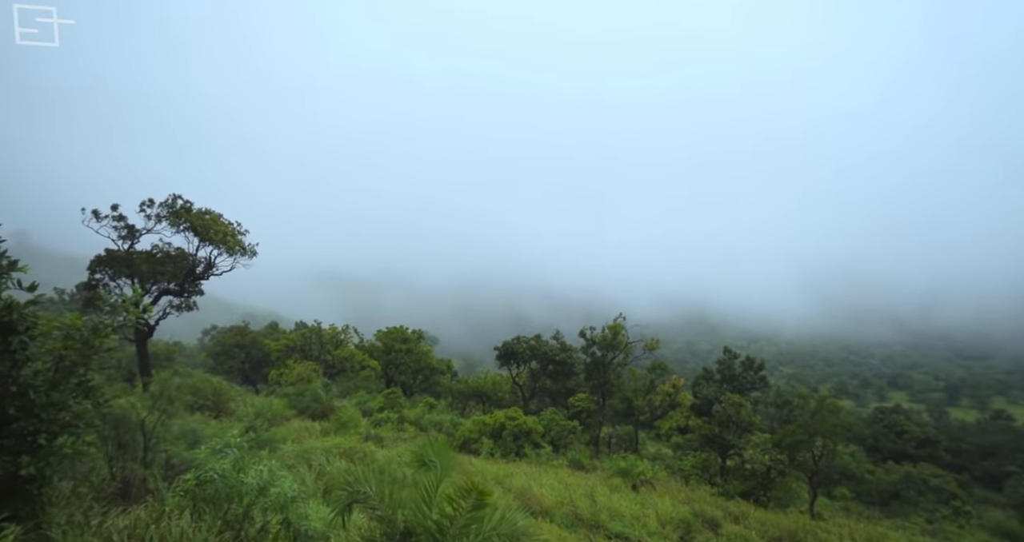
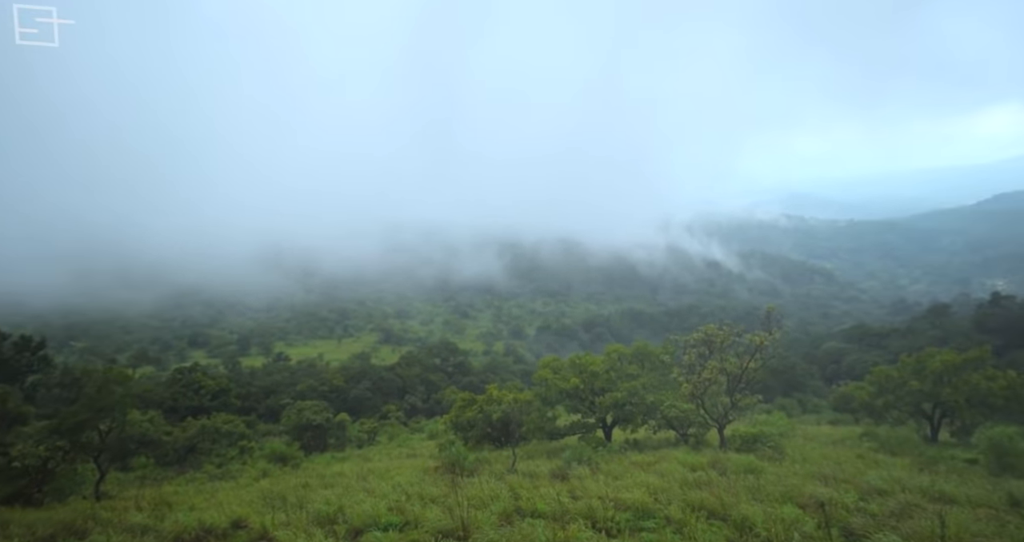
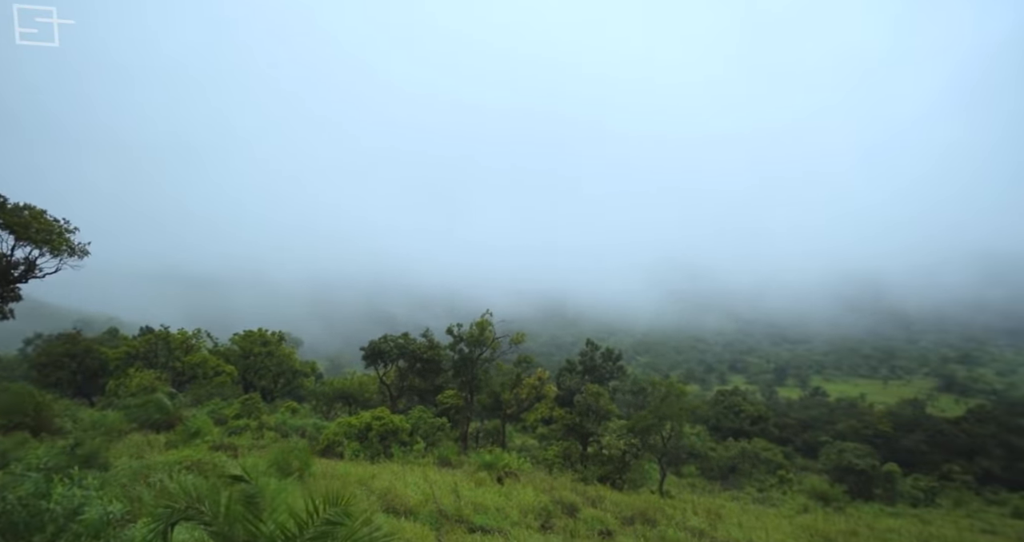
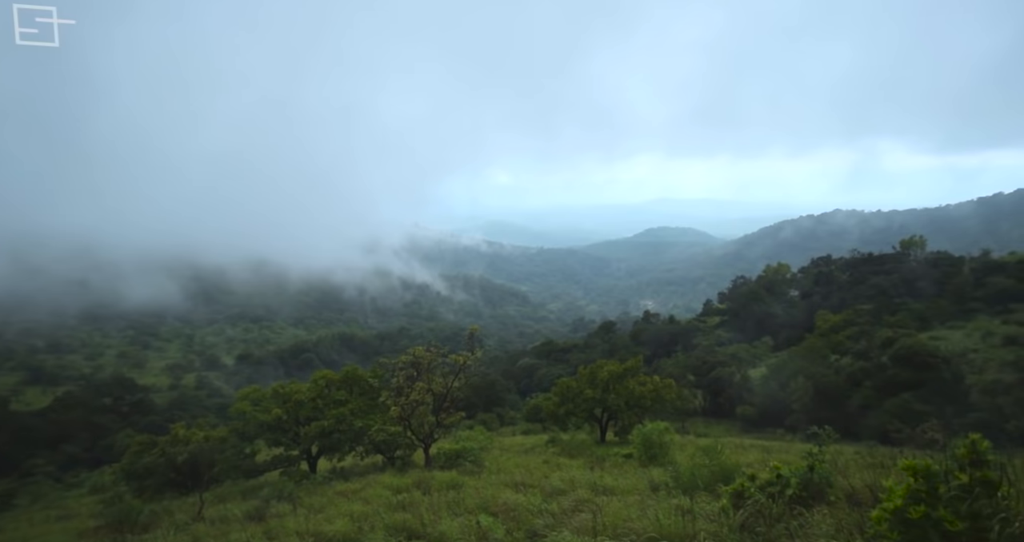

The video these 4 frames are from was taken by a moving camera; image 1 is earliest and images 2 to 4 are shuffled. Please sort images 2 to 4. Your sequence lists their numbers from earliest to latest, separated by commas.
3, 2, 4
